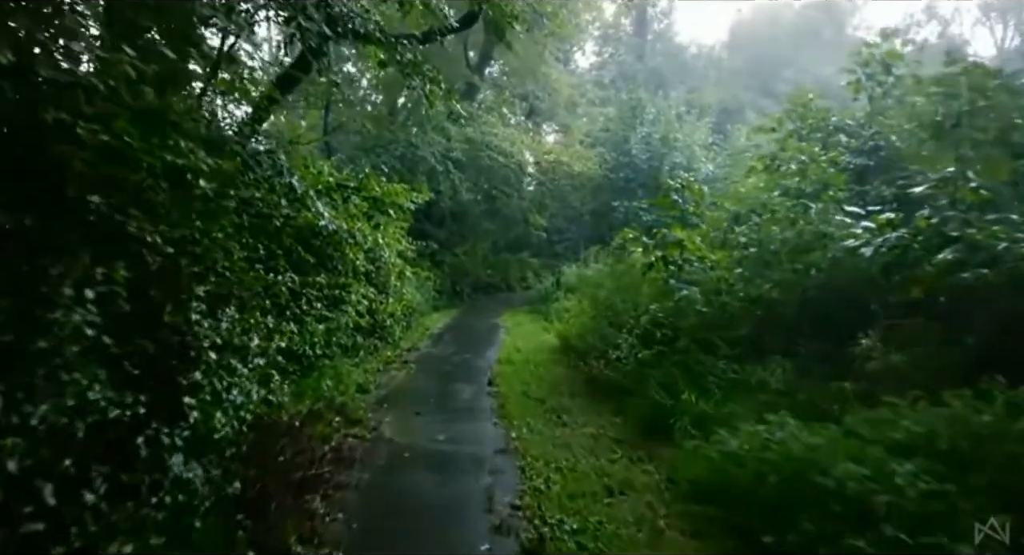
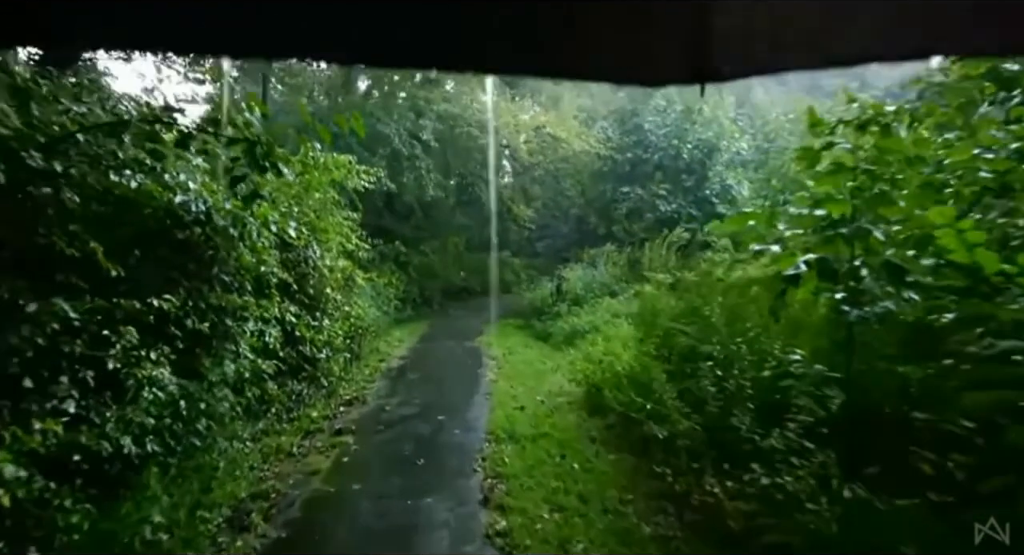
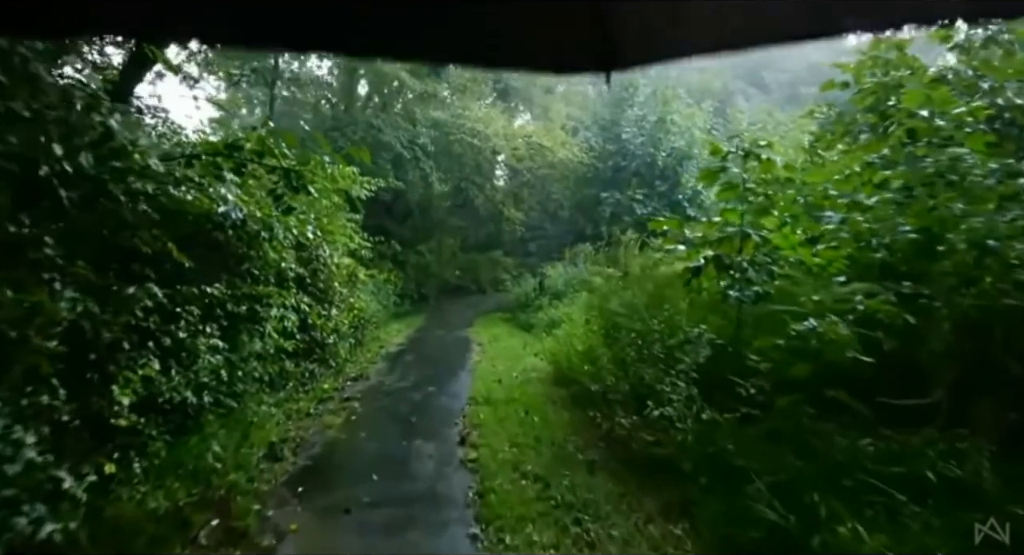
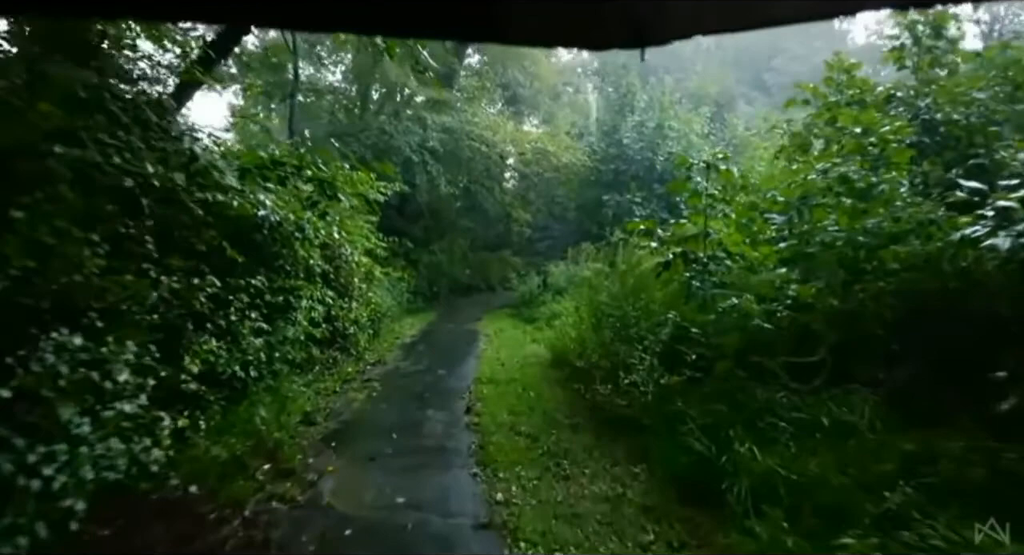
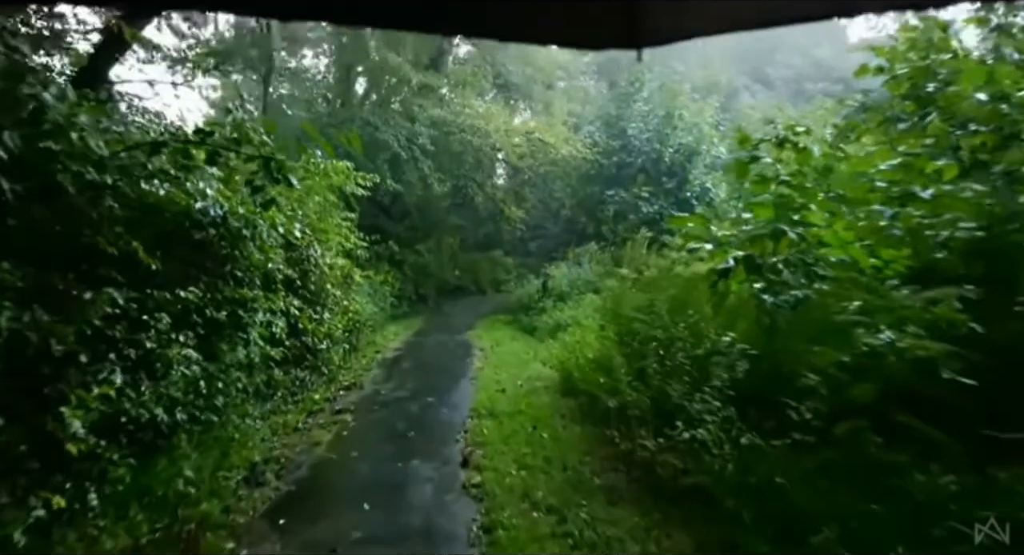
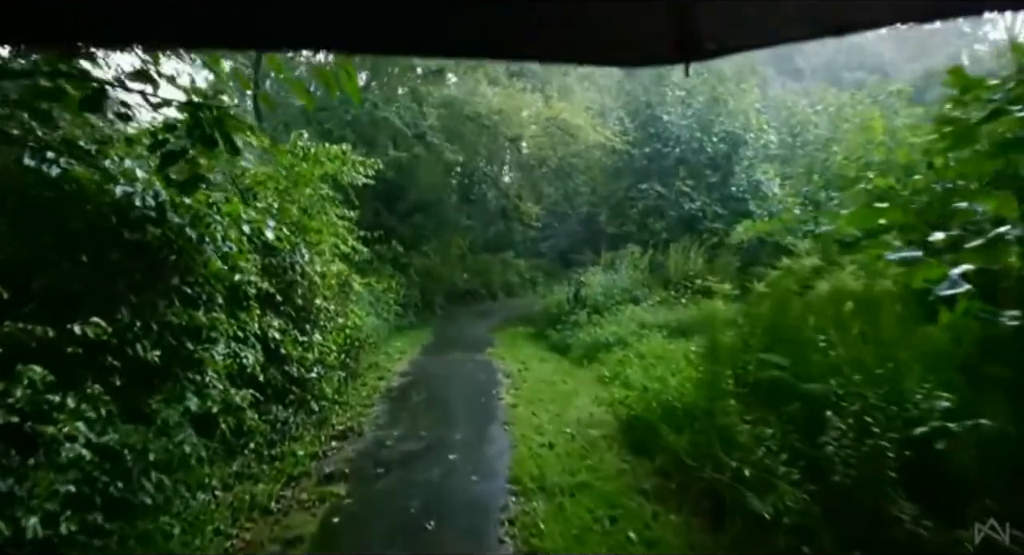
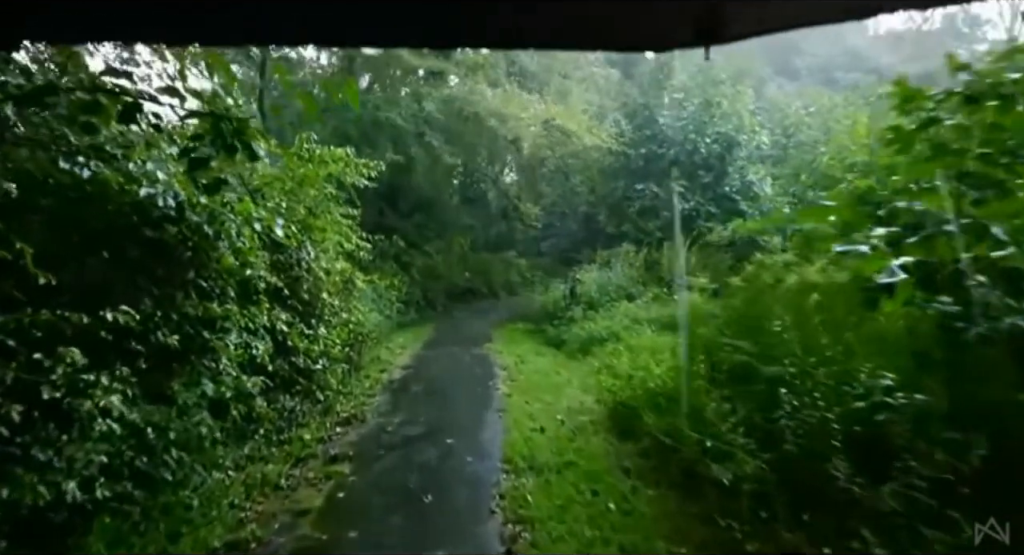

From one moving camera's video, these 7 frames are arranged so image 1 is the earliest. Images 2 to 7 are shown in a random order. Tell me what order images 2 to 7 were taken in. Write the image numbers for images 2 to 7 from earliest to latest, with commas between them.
4, 3, 5, 2, 7, 6
